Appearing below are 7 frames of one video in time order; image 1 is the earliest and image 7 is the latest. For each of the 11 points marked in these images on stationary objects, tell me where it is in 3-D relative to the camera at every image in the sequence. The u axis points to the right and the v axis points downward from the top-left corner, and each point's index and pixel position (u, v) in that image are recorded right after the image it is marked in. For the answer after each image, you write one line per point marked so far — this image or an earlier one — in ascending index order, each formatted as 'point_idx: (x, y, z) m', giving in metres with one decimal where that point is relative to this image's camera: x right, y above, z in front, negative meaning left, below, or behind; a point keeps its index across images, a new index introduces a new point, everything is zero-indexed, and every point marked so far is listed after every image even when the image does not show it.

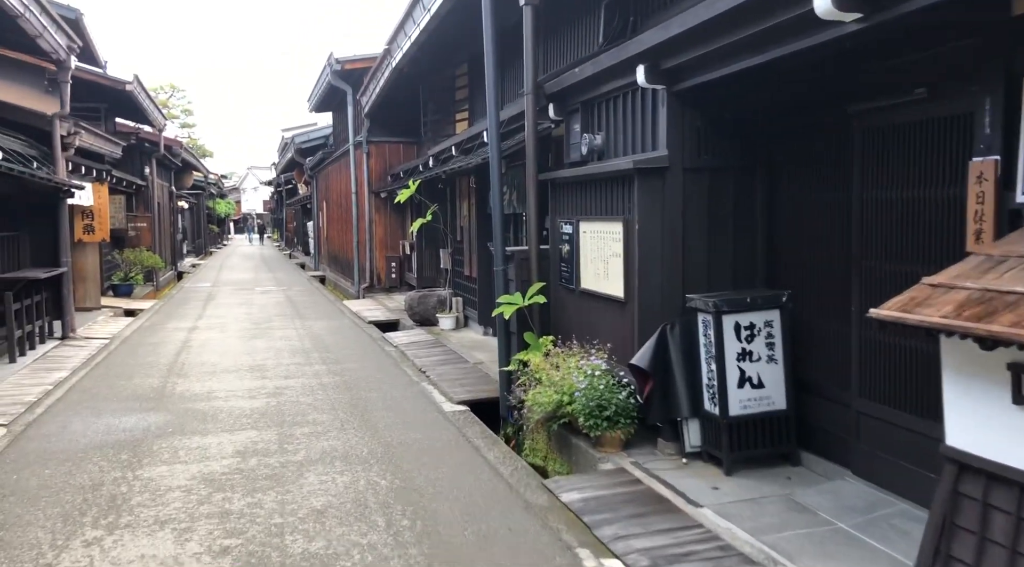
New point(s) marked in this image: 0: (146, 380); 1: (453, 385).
0: (-4.2, -1.1, +9.2) m
1: (-0.7, -1.1, +8.9) m
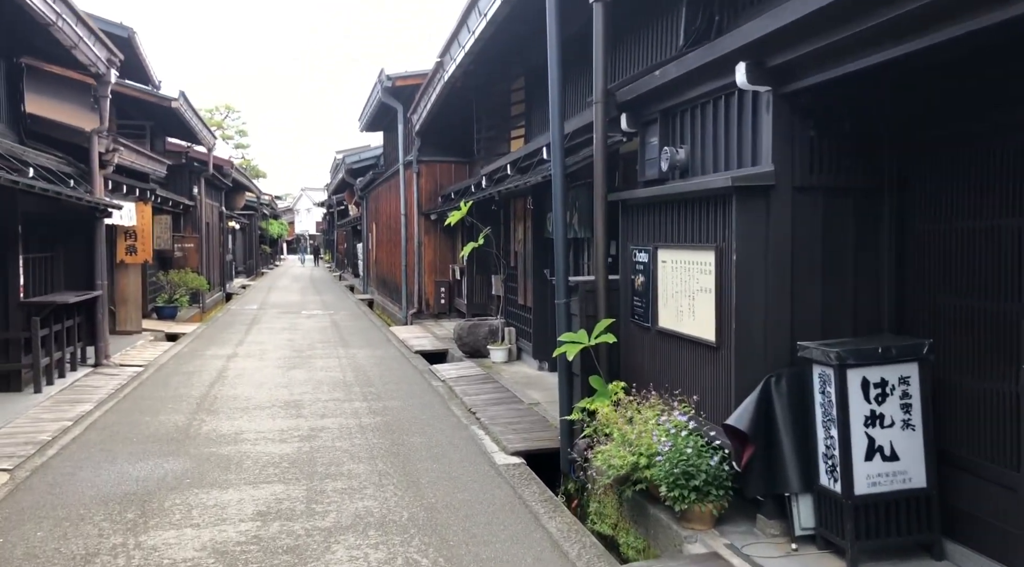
0: (-3.6, -1.4, +8.5) m
1: (-0.1, -1.5, +7.9) m
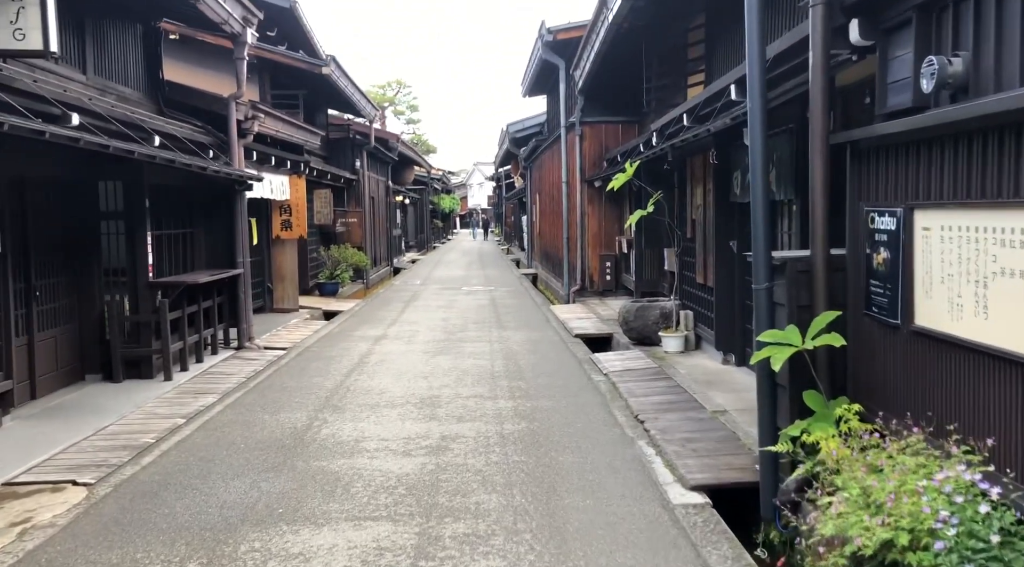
0: (-2.0, -1.2, +7.4) m
1: (+1.3, -1.3, +6.1) m
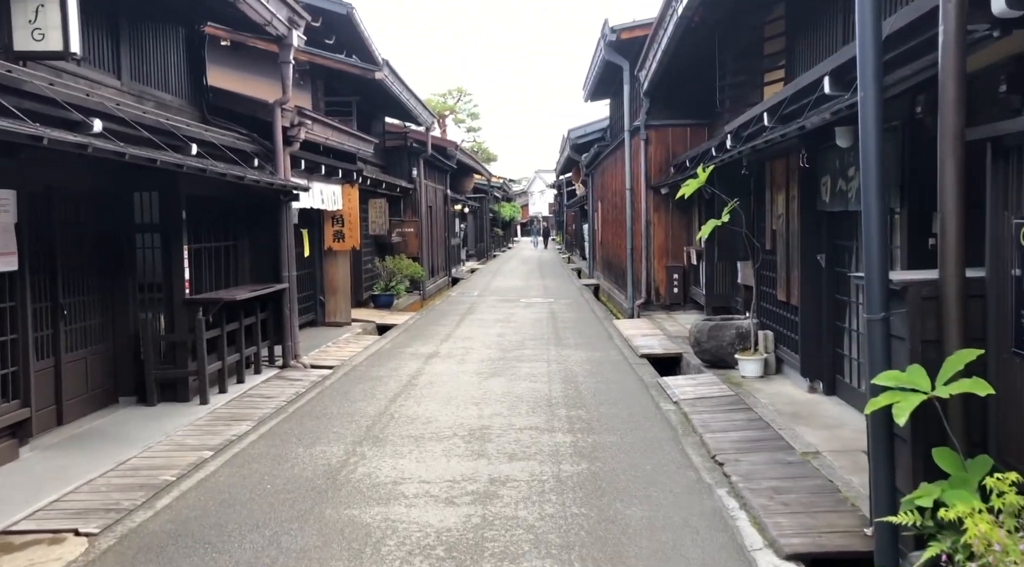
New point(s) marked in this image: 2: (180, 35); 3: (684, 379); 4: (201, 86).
0: (-1.5, -1.4, +6.7) m
1: (+1.7, -1.4, +5.2) m
2: (-4.0, +3.0, +9.6) m
3: (+2.0, -1.1, +9.3) m
4: (-3.9, +2.5, +10.0) m
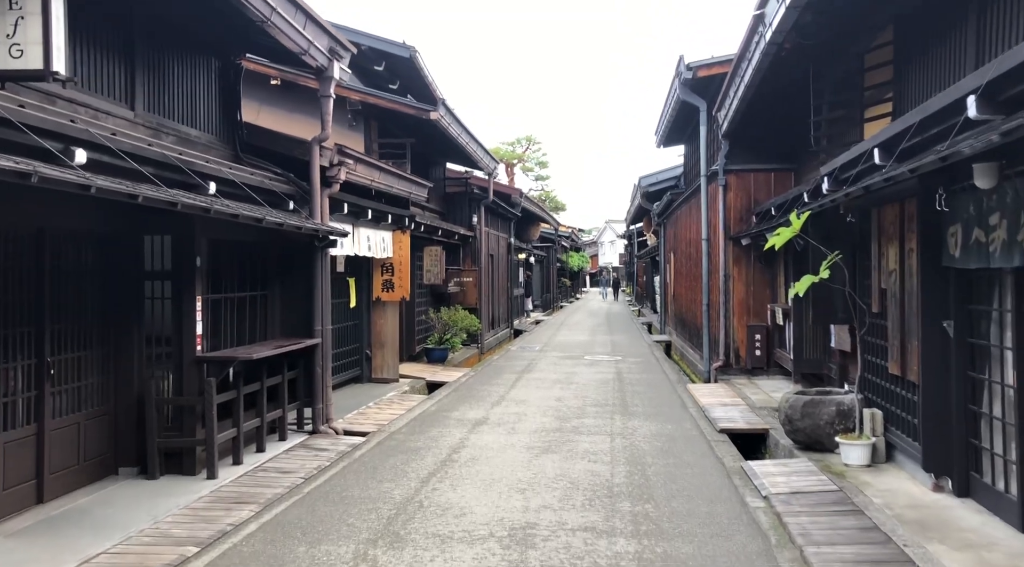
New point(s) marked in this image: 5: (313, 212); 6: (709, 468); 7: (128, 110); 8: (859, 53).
0: (-1.2, -1.8, +5.5) m
1: (+1.9, -1.8, +3.7) m
2: (-3.3, +2.4, +8.9) m
3: (+2.5, -1.8, +7.8) m
4: (-3.2, +1.9, +9.2) m
5: (-2.3, +0.8, +9.3) m
6: (+2.0, -1.8, +8.0) m
7: (-3.4, +1.6, +7.2) m
8: (+3.9, +2.6, +9.1) m
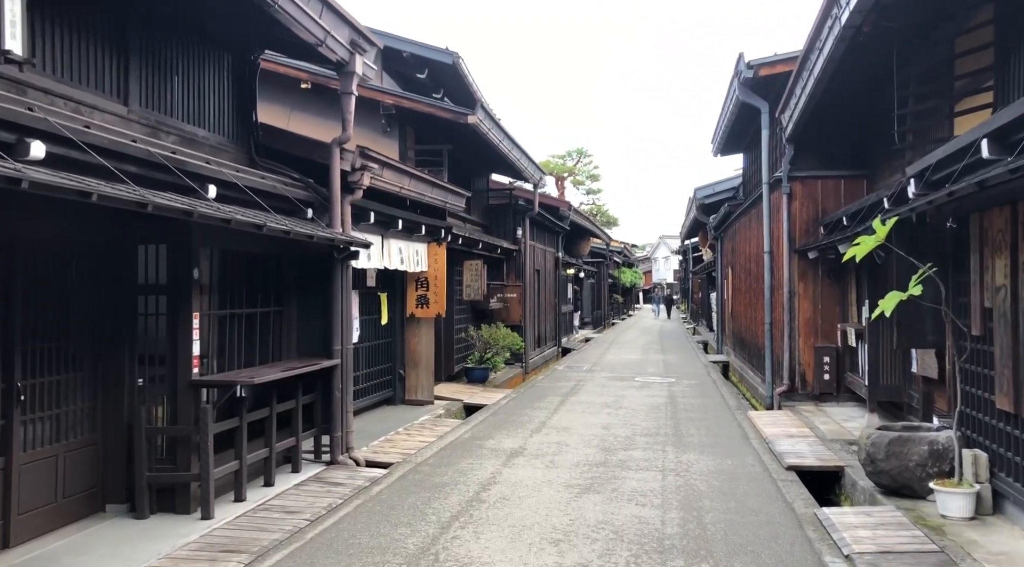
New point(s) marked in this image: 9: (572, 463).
0: (-1.1, -1.9, +4.6) m
1: (+1.9, -1.9, +2.6) m
2: (-2.9, +2.2, +8.1) m
3: (+2.8, -1.9, +6.6) m
4: (-2.8, +1.7, +8.5) m
5: (-1.9, +0.7, +8.5) m
6: (+2.3, -2.0, +6.8) m
7: (-3.2, +1.4, +6.5) m
8: (+4.3, +2.4, +7.9) m
9: (+0.7, -1.9, +8.7) m
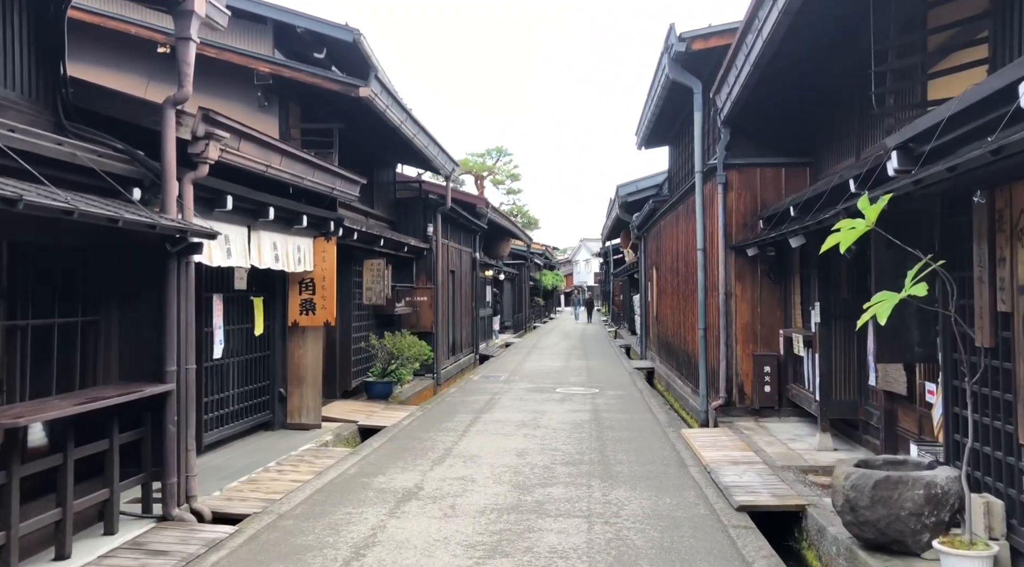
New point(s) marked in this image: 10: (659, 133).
0: (-1.6, -1.9, +2.7) m
1: (+1.5, -1.9, +1.0) m
2: (-3.8, +2.2, +6.1) m
3: (+2.1, -1.9, +5.1) m
4: (-3.7, +1.7, +6.5) m
5: (-2.8, +0.7, +6.6) m
6: (+1.5, -2.0, +5.3) m
7: (-3.9, +1.4, +4.5) m
8: (+3.4, +2.4, +6.5) m
9: (-0.3, -2.0, +7.0) m
10: (+3.0, +3.1, +16.6) m
